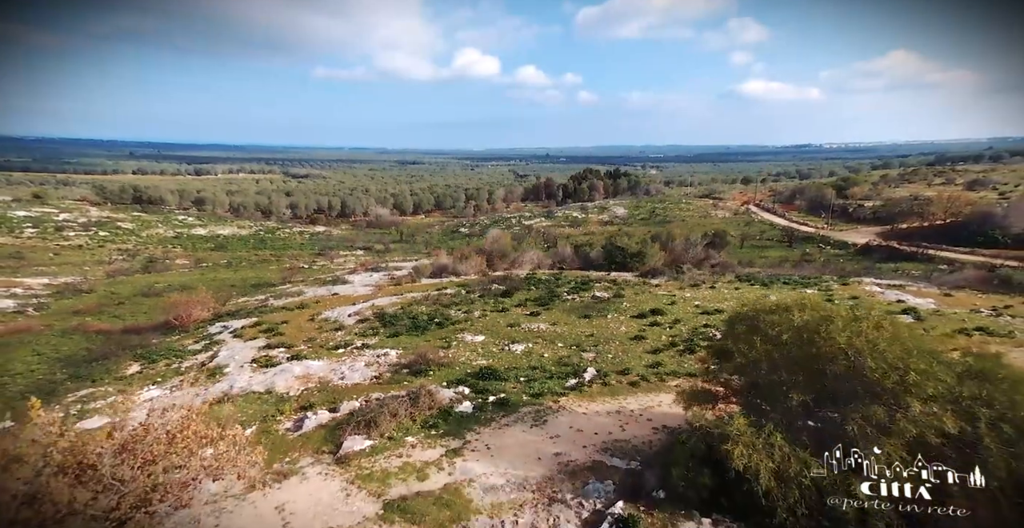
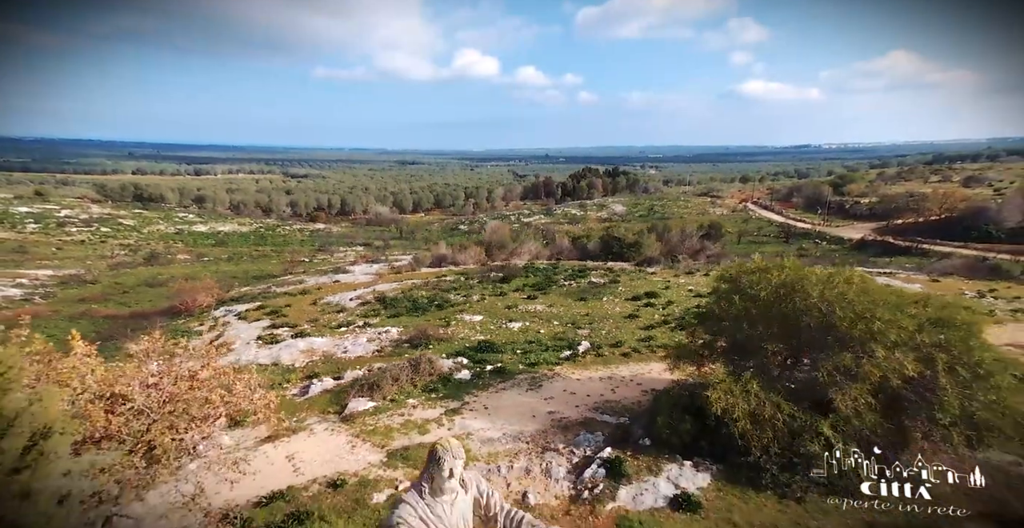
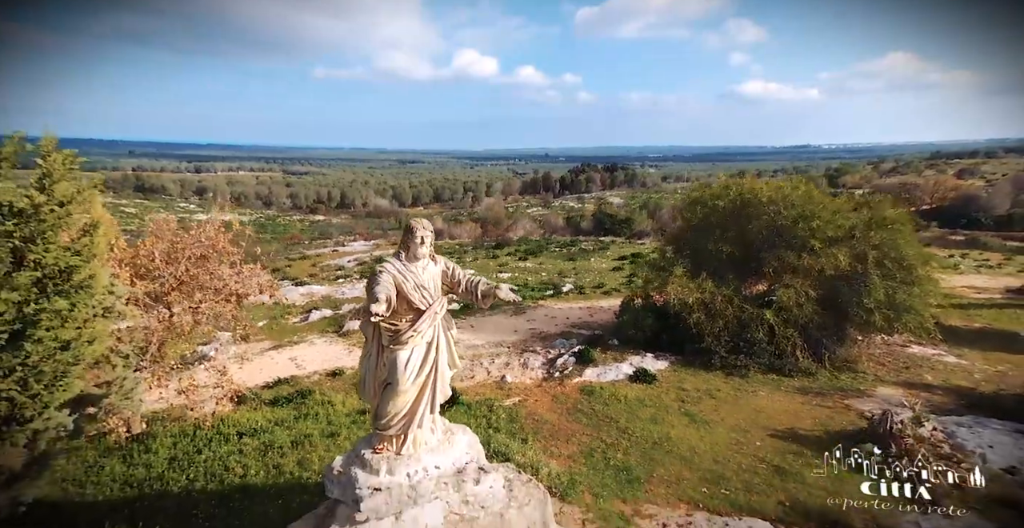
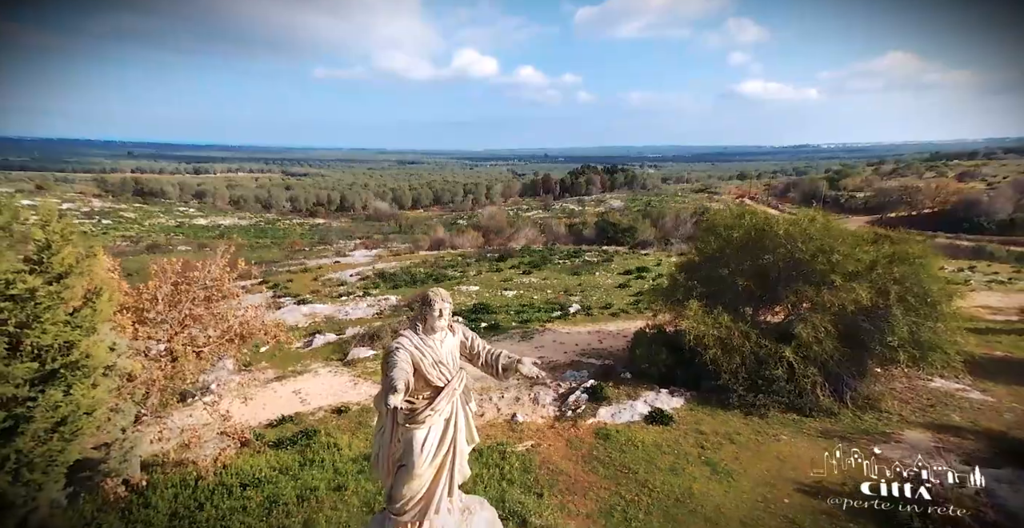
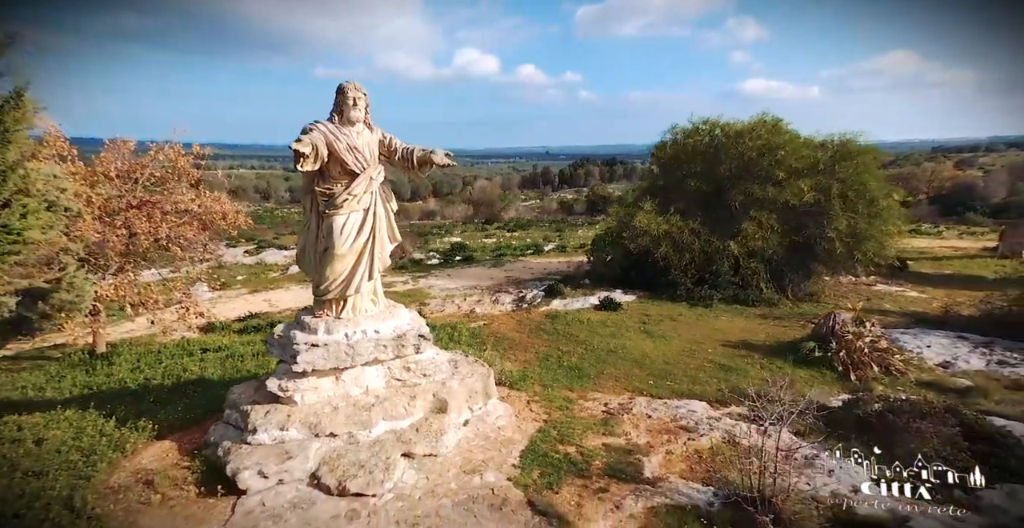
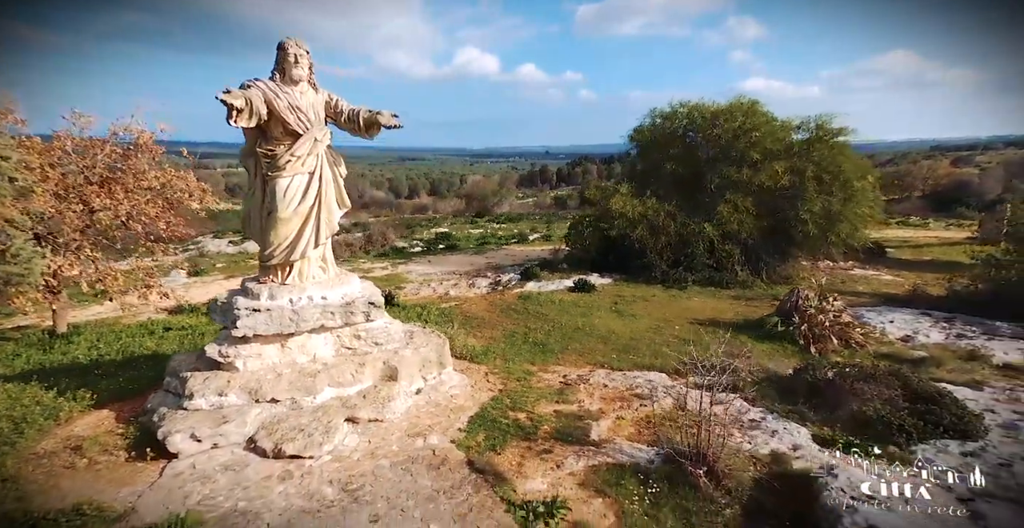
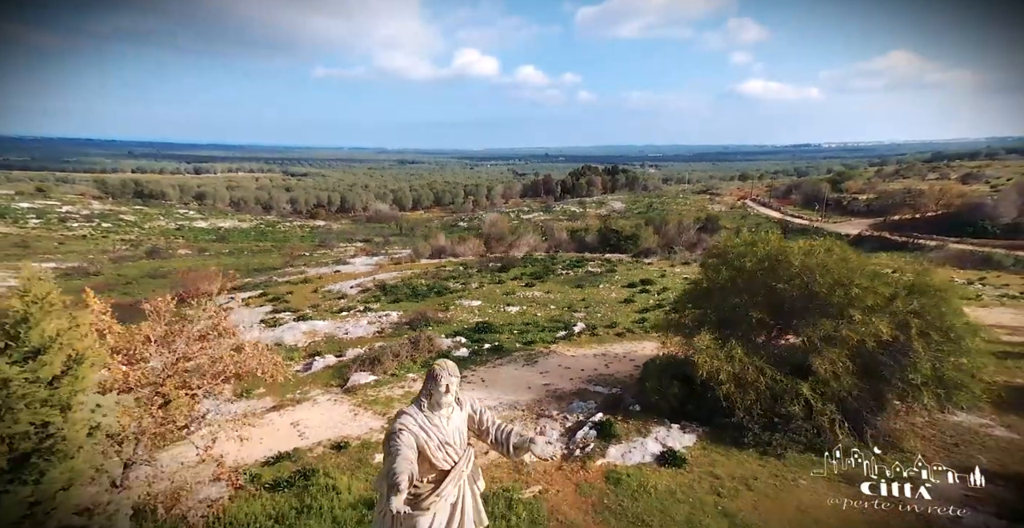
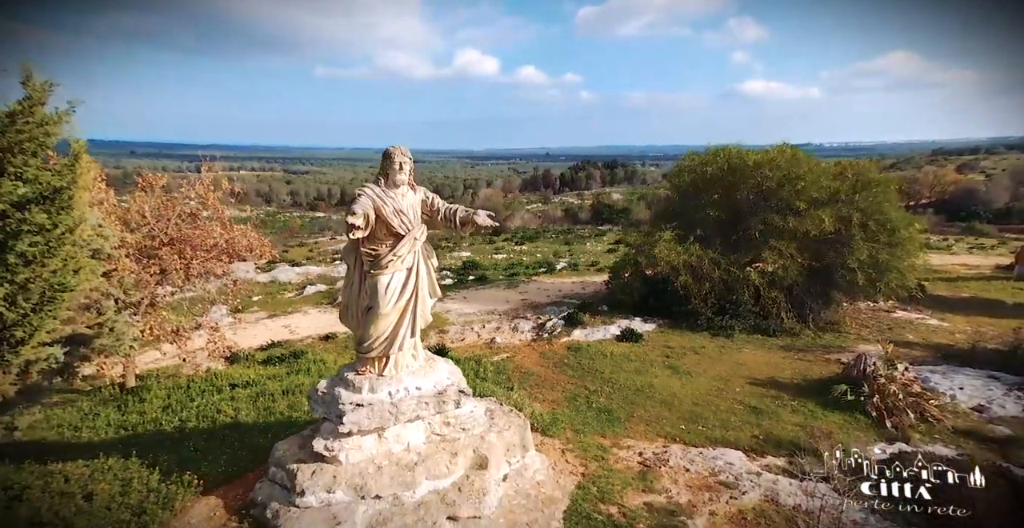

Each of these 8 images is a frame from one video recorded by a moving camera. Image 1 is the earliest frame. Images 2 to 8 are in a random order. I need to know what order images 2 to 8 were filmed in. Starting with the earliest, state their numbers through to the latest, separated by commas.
2, 7, 4, 3, 8, 5, 6
